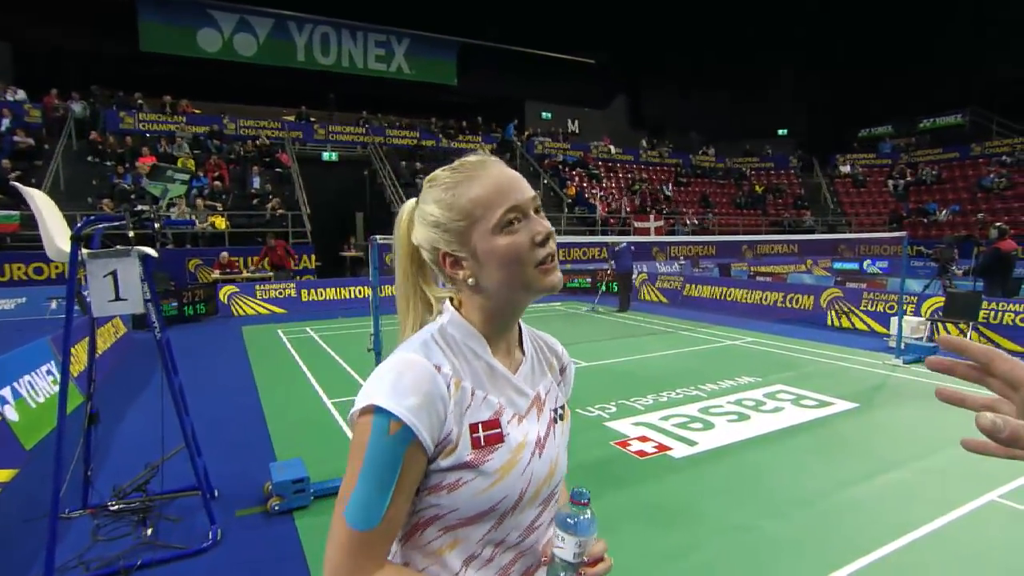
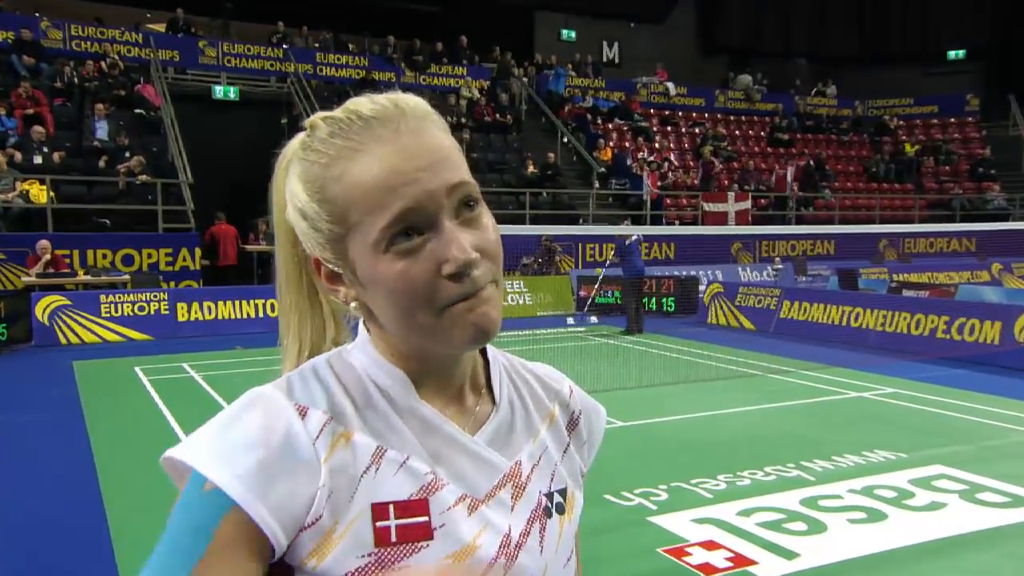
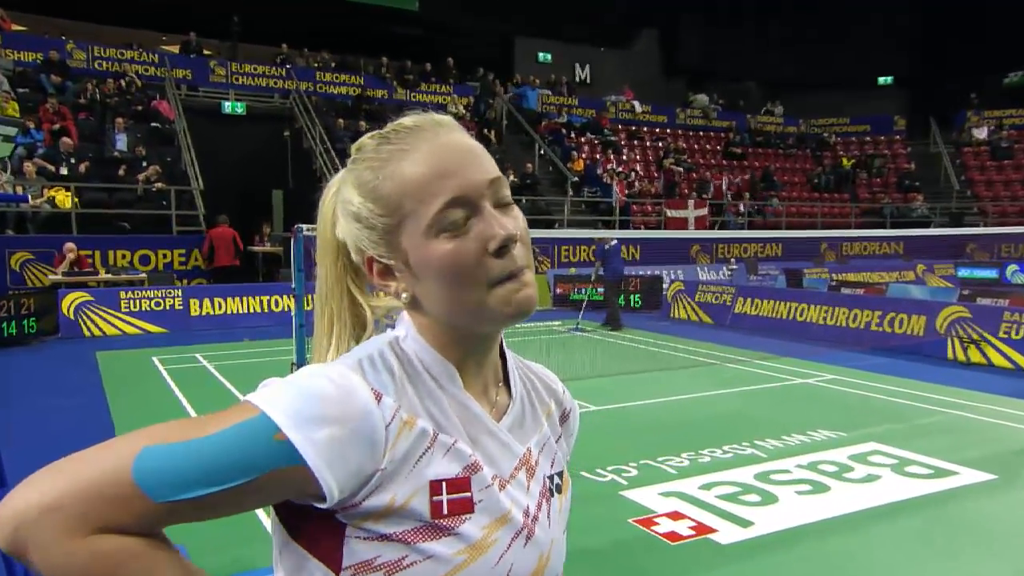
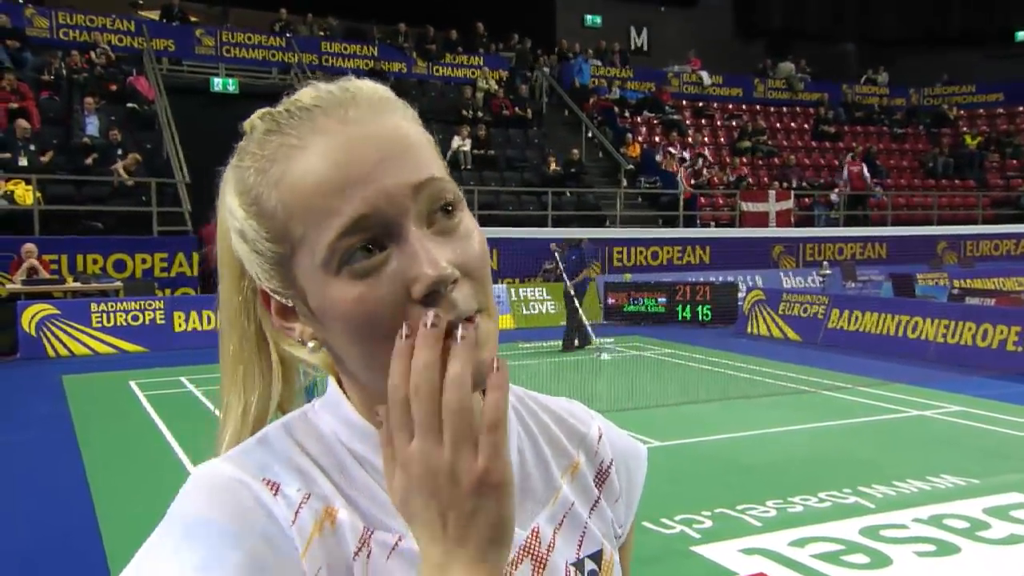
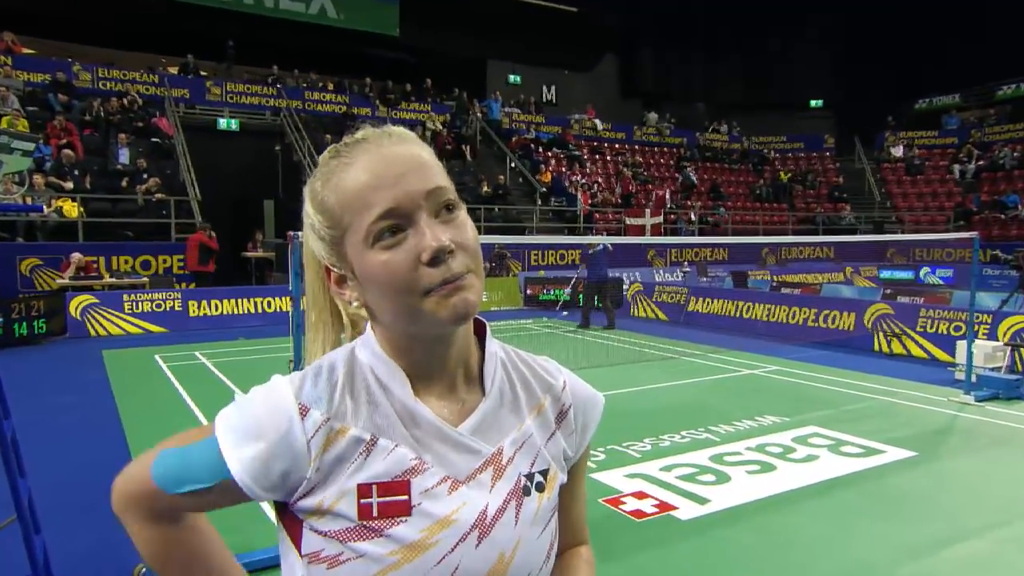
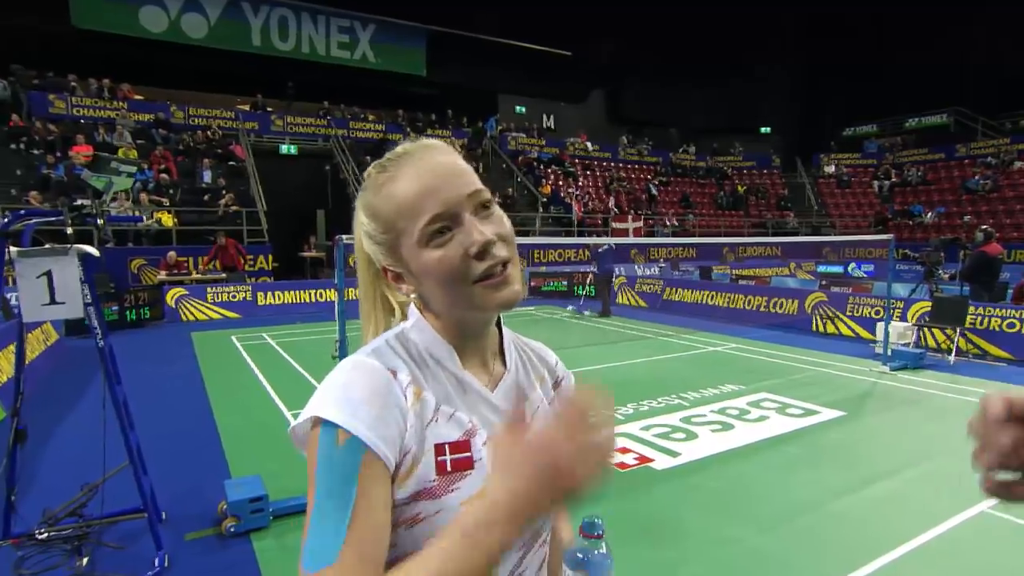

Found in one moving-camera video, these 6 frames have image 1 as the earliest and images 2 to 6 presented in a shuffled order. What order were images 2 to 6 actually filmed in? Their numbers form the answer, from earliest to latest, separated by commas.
6, 5, 3, 2, 4
